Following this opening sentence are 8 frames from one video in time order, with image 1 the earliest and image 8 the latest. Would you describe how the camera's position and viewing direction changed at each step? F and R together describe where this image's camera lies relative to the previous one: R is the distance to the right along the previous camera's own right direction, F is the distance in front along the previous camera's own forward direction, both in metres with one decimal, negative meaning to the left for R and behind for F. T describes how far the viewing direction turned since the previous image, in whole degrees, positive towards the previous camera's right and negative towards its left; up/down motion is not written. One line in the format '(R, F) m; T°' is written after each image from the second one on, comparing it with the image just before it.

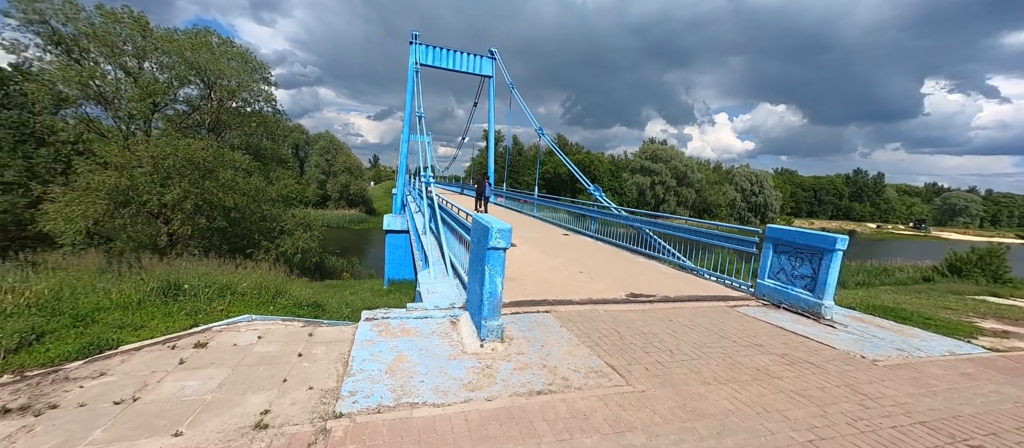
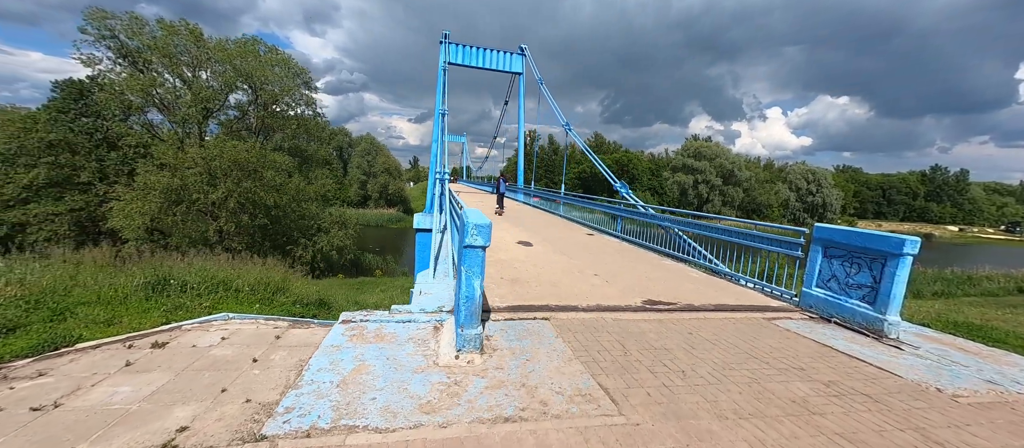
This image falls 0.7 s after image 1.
(+0.5, +0.5) m; -6°
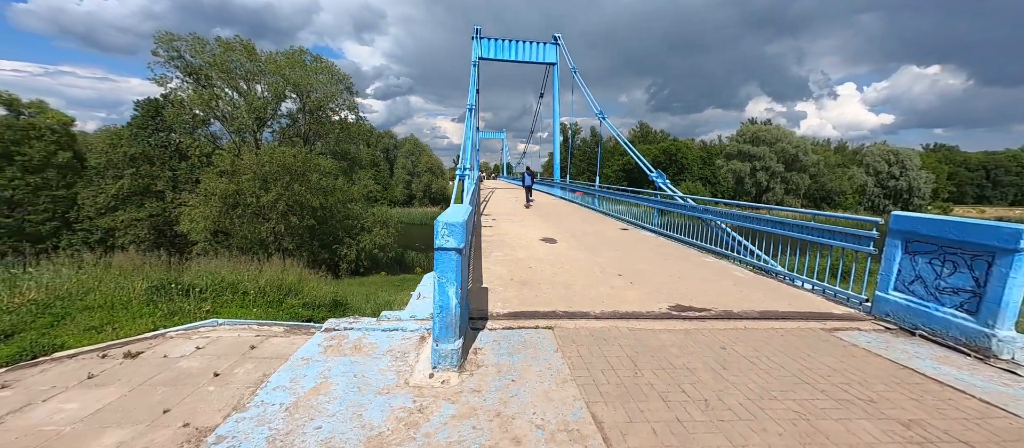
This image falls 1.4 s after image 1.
(+0.5, +0.5) m; -7°
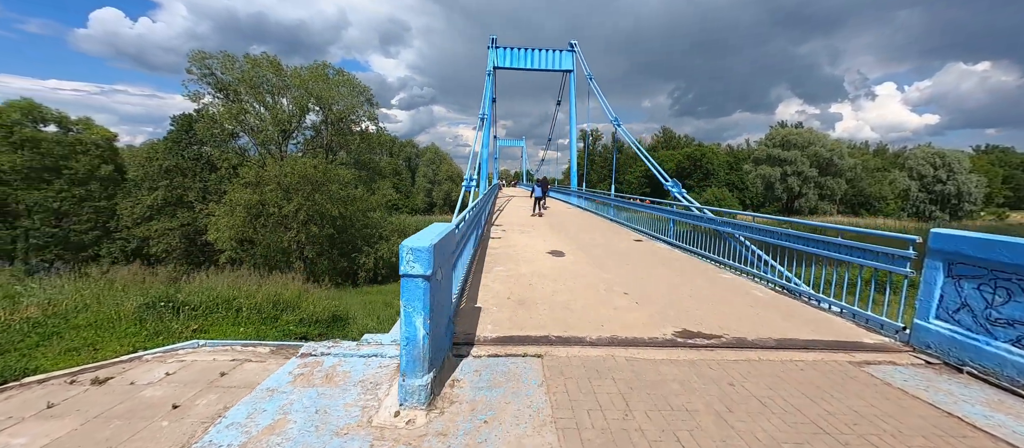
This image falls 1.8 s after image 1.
(+0.3, +0.2) m; -3°
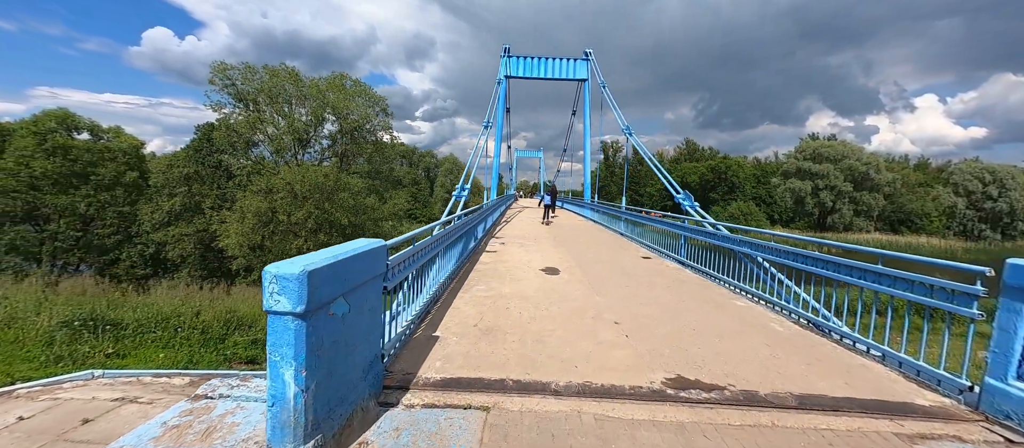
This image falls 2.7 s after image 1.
(+0.6, +0.7) m; -3°
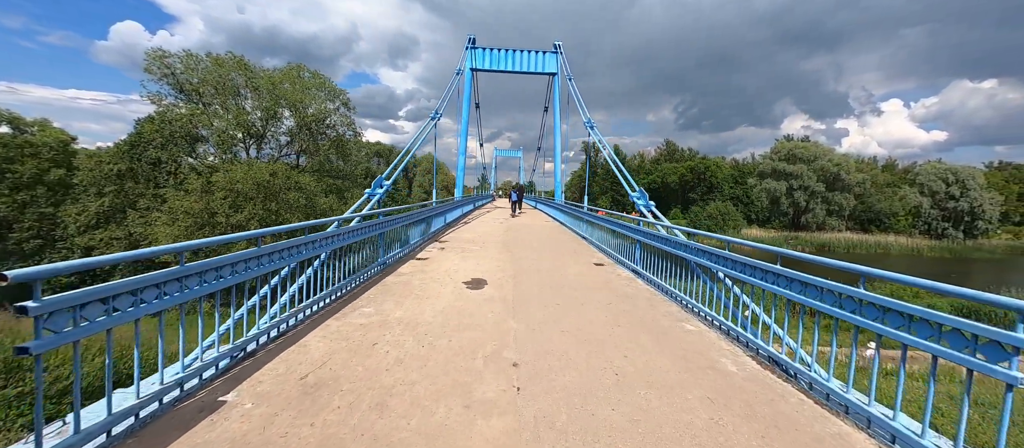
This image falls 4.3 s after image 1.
(+1.2, +1.2) m; +2°
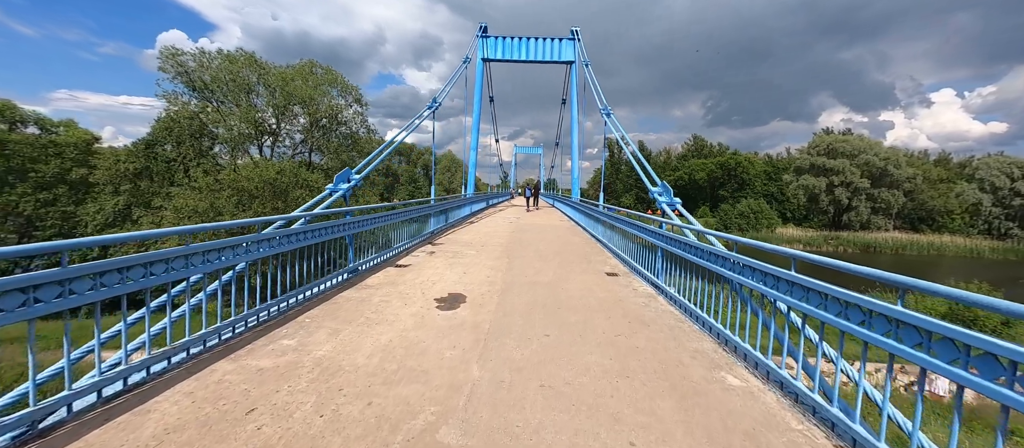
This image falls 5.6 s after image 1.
(+0.5, +1.3) m; -4°
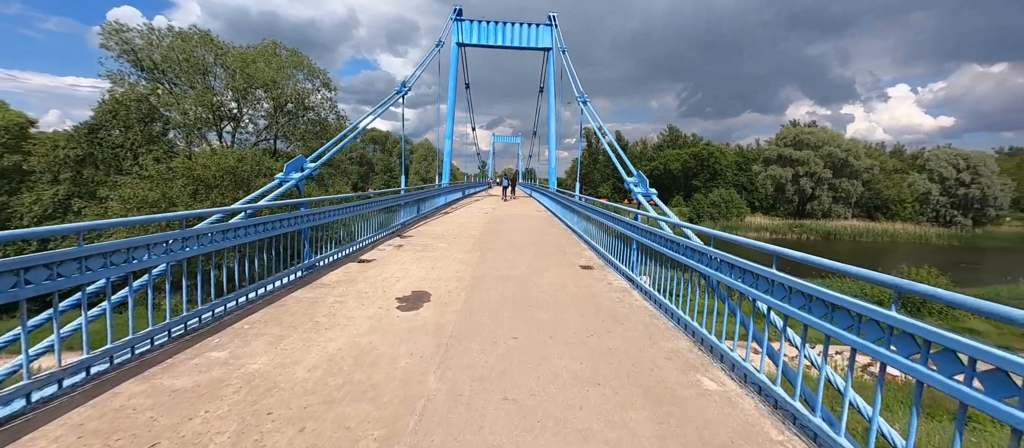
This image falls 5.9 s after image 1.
(+0.2, +0.3) m; +3°
